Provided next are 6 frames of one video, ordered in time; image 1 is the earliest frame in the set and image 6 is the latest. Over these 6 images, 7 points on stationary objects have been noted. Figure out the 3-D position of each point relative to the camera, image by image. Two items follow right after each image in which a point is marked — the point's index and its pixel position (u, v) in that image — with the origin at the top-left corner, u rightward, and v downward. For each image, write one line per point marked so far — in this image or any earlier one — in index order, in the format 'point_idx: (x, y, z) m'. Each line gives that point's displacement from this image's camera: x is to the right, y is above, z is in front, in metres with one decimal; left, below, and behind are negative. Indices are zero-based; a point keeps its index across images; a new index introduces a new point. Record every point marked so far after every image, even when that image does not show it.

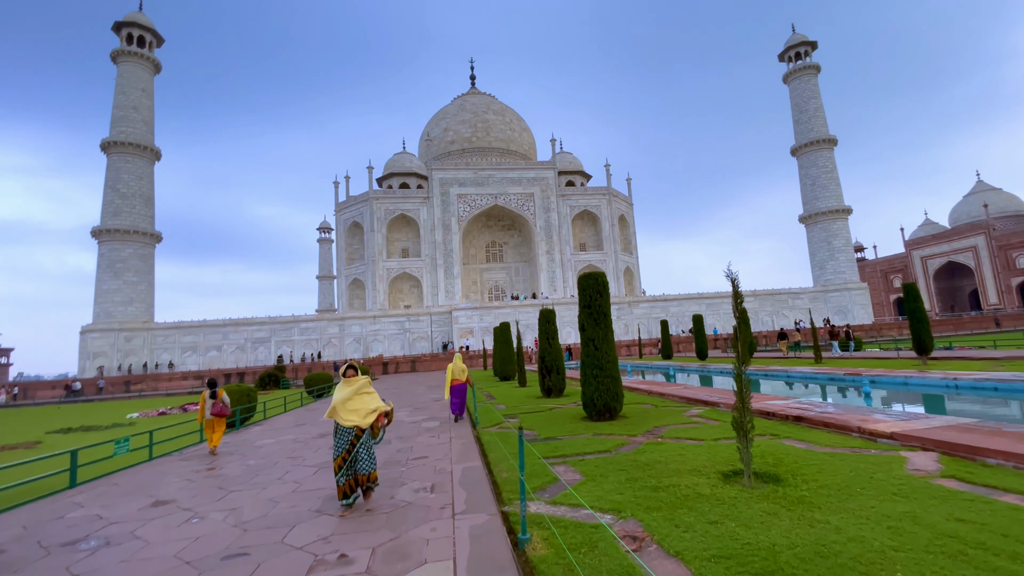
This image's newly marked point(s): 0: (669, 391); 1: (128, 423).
0: (+2.1, -1.4, +6.5) m
1: (-7.7, -2.7, +9.7) m
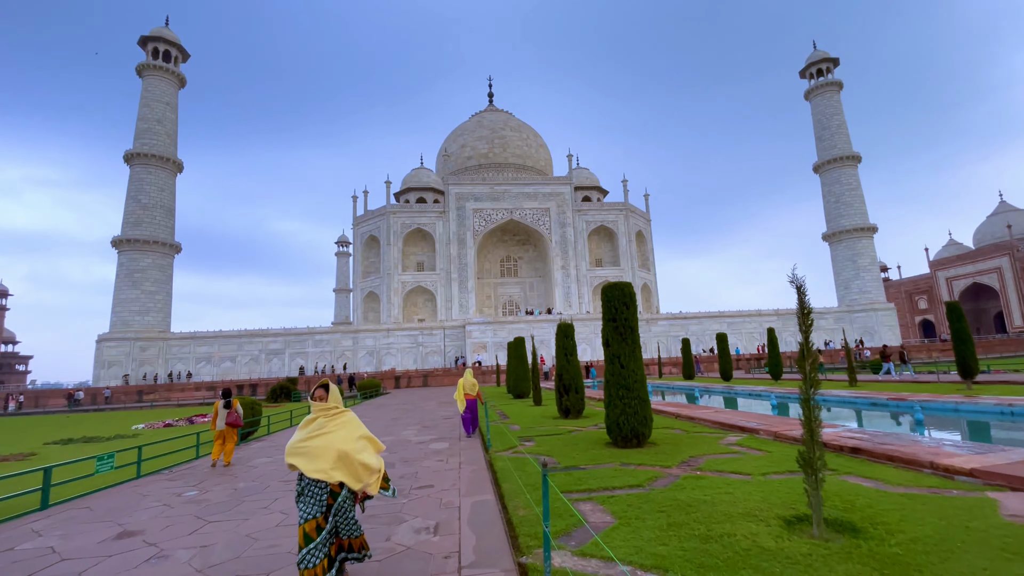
0: (+2.3, -1.6, +6.0) m
1: (-7.4, -2.9, +9.4) m
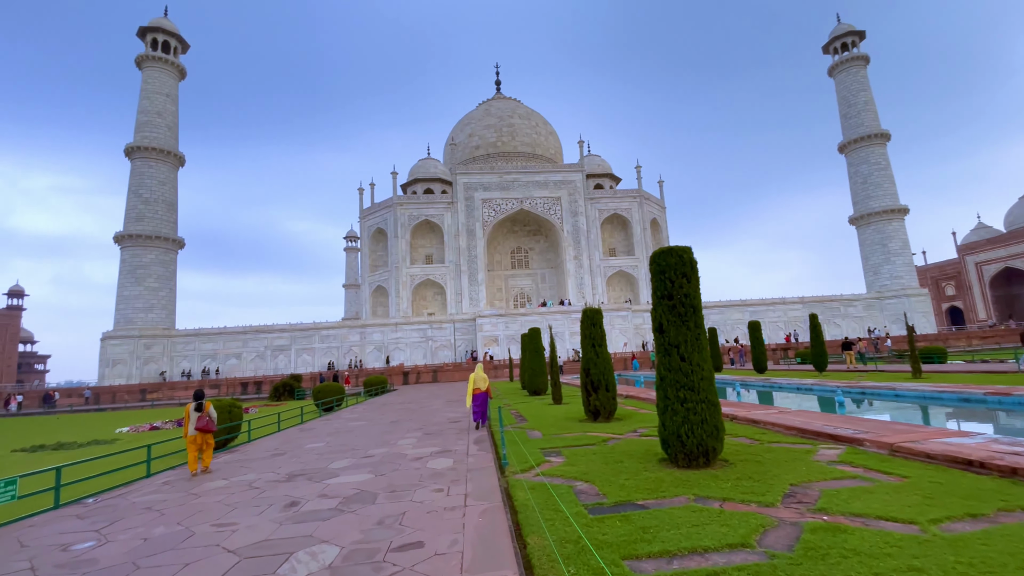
0: (+2.5, -1.3, +4.8) m
1: (-7.1, -2.7, +8.5) m
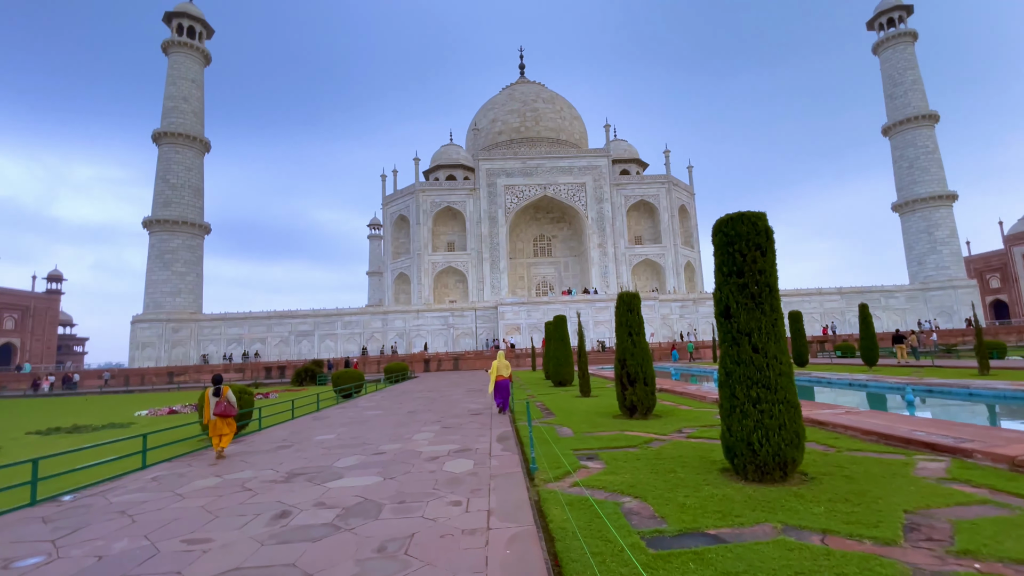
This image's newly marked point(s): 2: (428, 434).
0: (+2.8, -1.1, +4.2) m
1: (-6.7, -2.4, +8.3) m
2: (-0.8, -1.4, +4.5) m
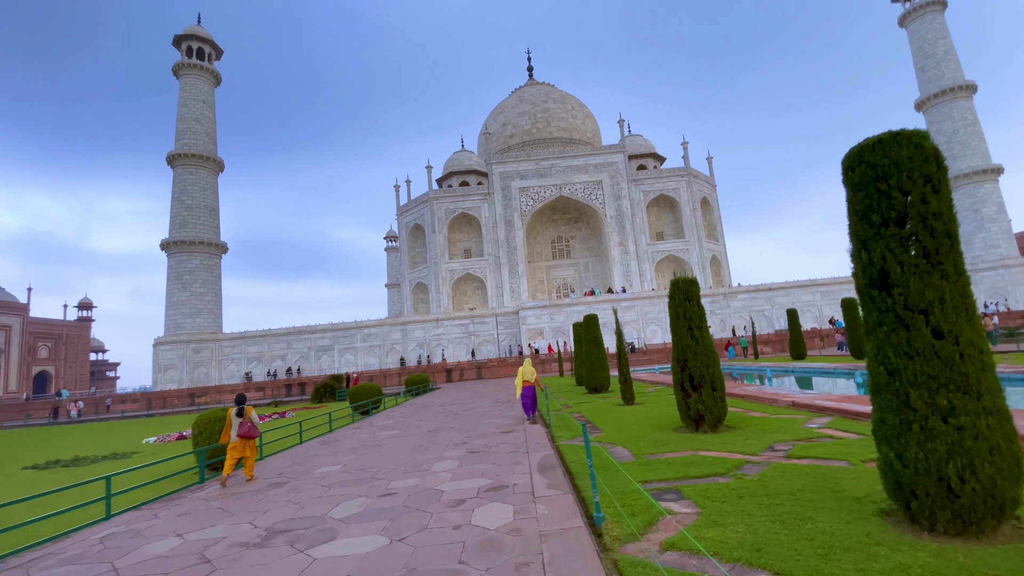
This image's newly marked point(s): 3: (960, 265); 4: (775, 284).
0: (+3.1, -0.9, +3.2) m
1: (-6.2, -2.7, +7.7) m
2: (-0.5, -1.3, +3.7) m
3: (+1.7, +0.1, +1.8) m
4: (+10.8, +0.2, +19.4) m
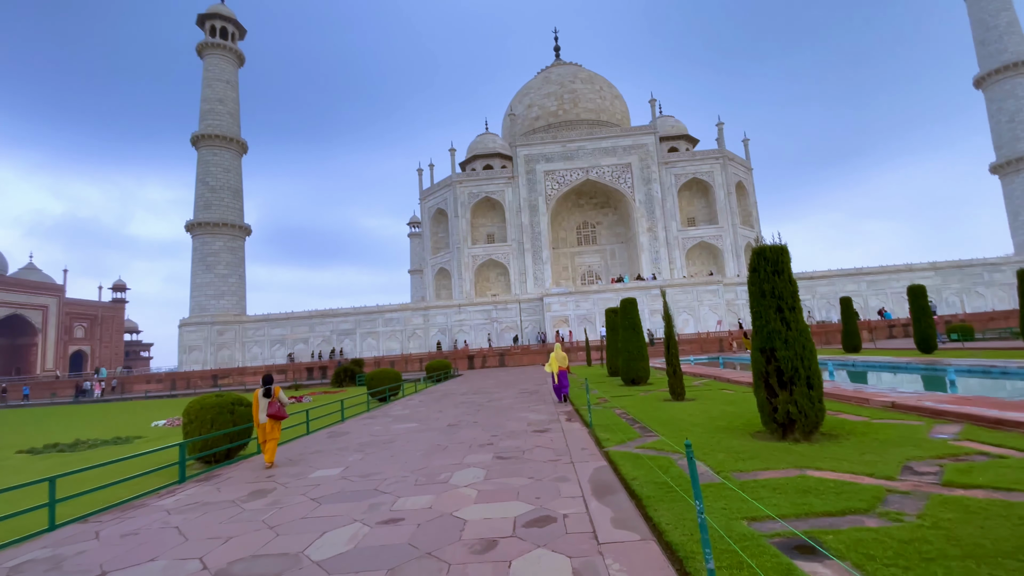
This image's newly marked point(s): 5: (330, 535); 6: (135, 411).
0: (+3.3, -0.7, +2.3) m
1: (-5.8, -2.3, +7.2) m
2: (-0.2, -1.1, +2.9) m
3: (+1.8, +0.2, +0.9) m
4: (+11.7, +0.7, +18.0) m
5: (-0.8, -1.1, +2.1) m
6: (-8.1, -2.6, +10.3) m
